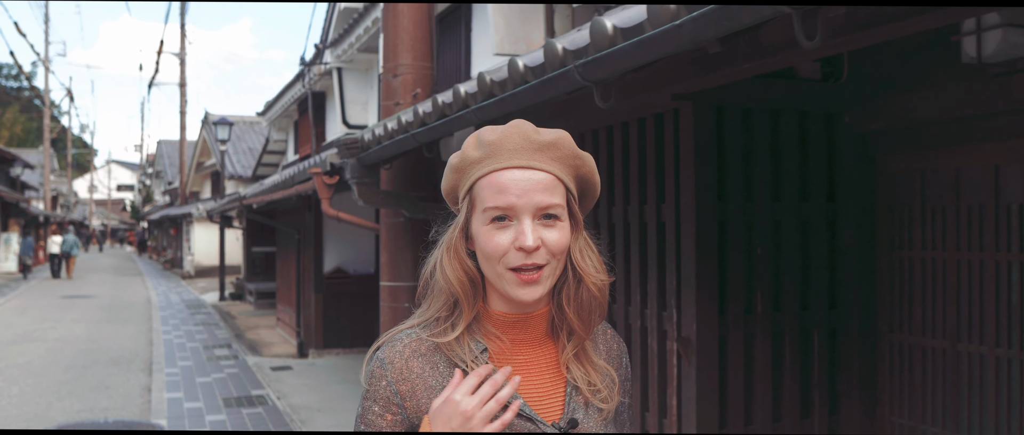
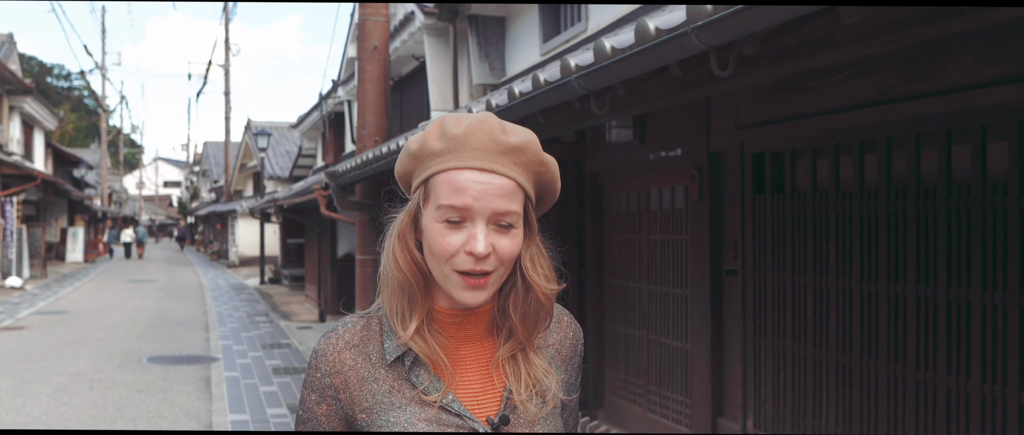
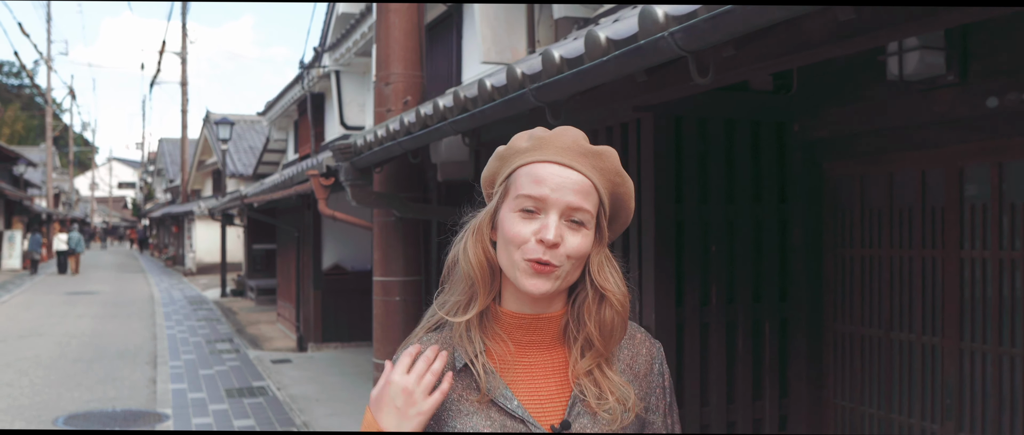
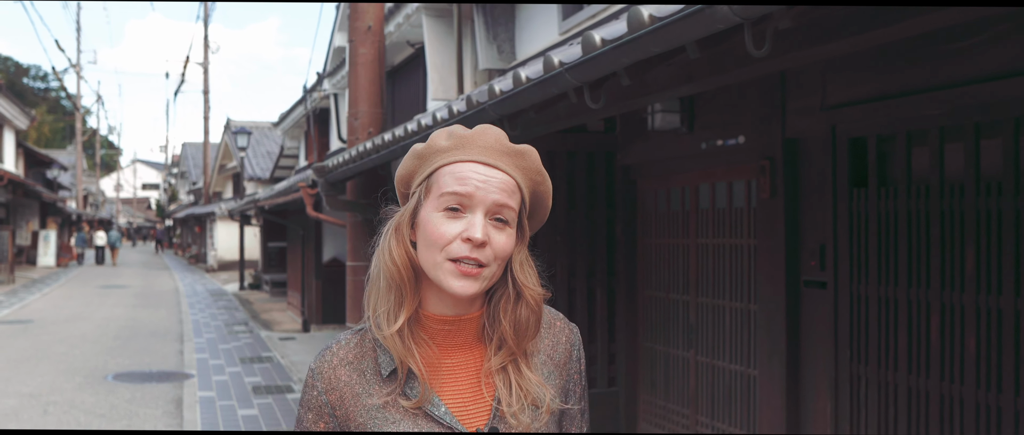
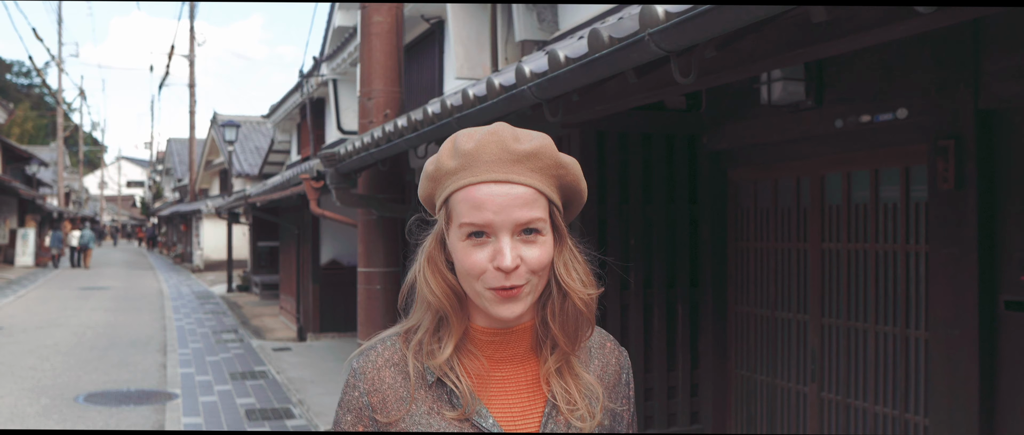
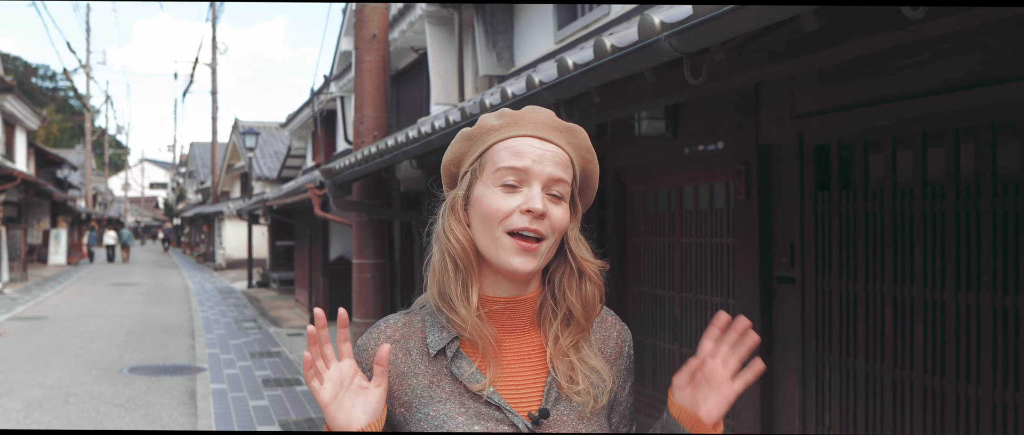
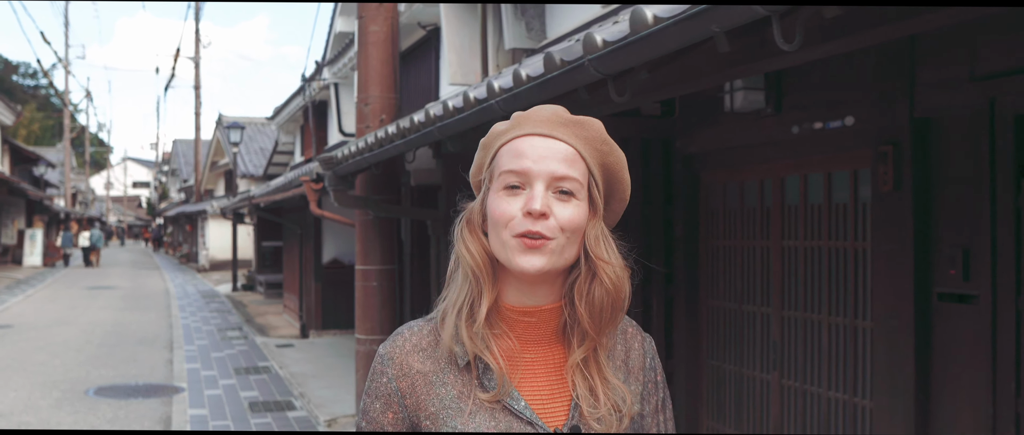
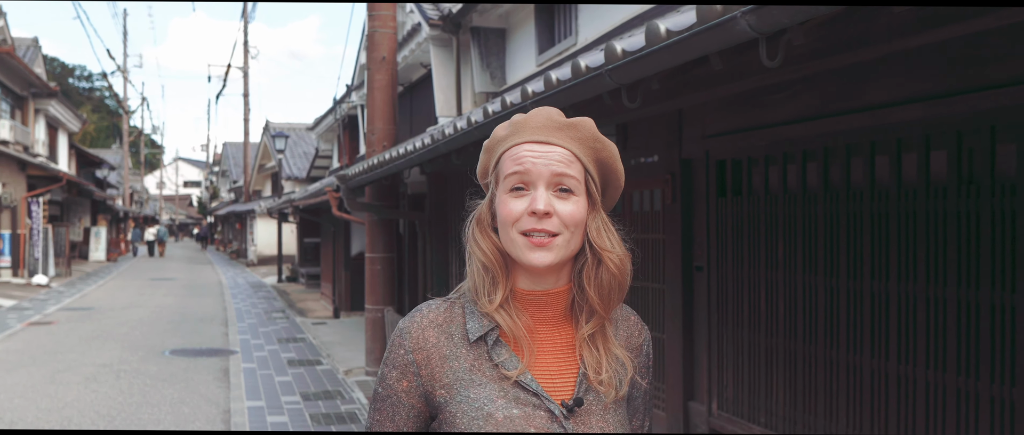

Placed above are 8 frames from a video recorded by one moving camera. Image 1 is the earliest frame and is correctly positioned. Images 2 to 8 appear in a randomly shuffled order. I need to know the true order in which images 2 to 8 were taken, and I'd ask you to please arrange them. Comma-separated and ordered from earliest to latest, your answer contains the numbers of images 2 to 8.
3, 5, 7, 4, 6, 2, 8
